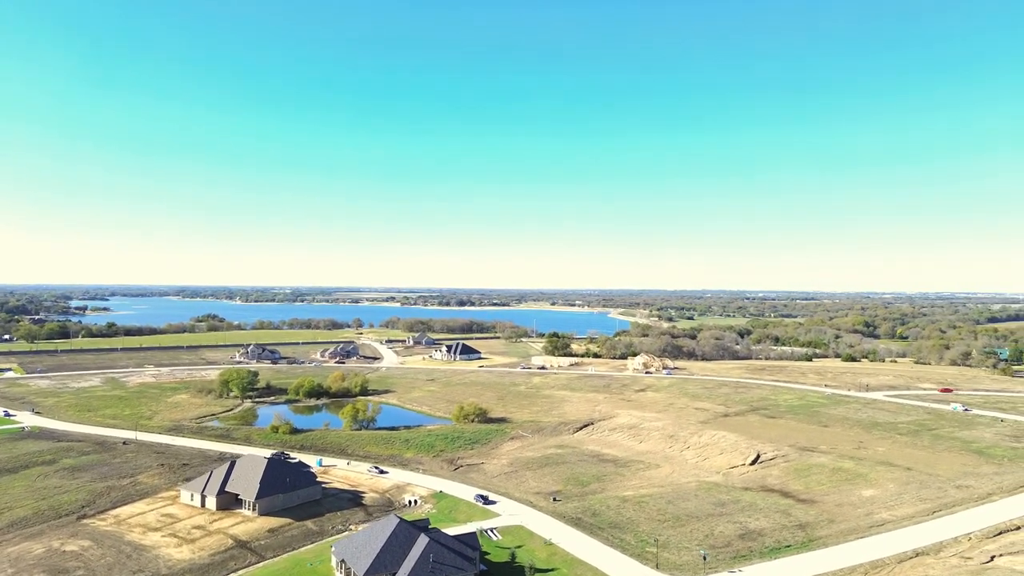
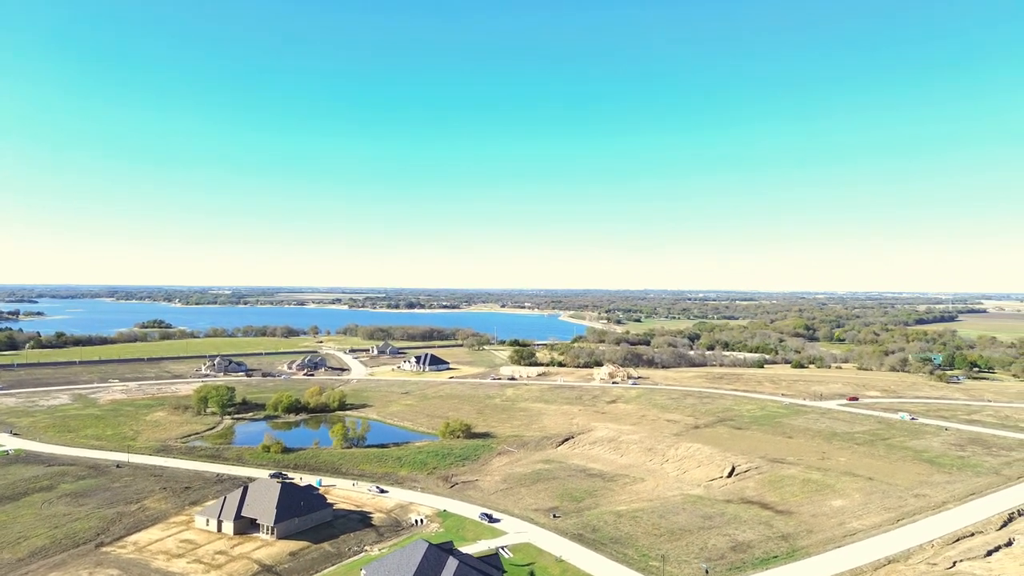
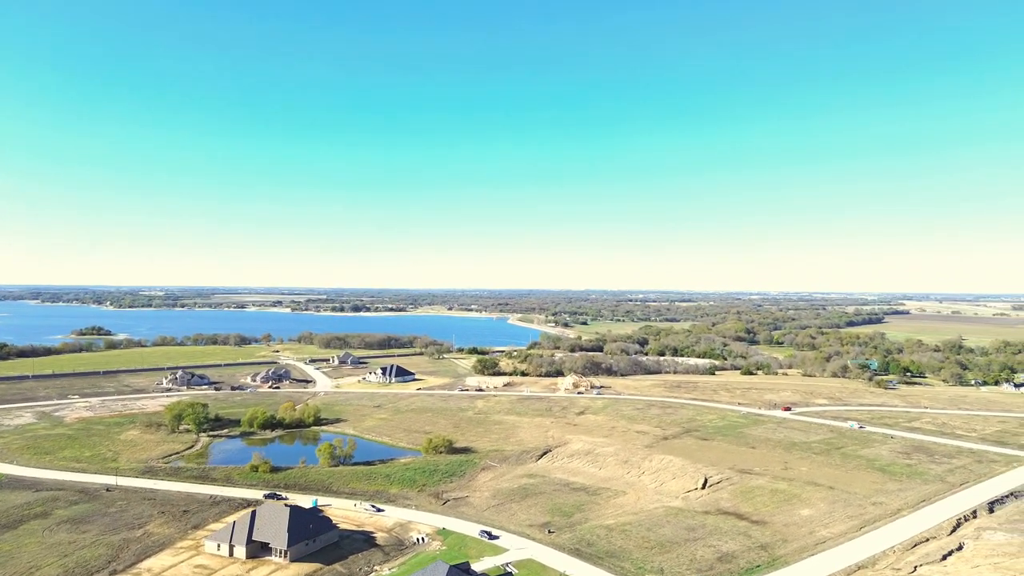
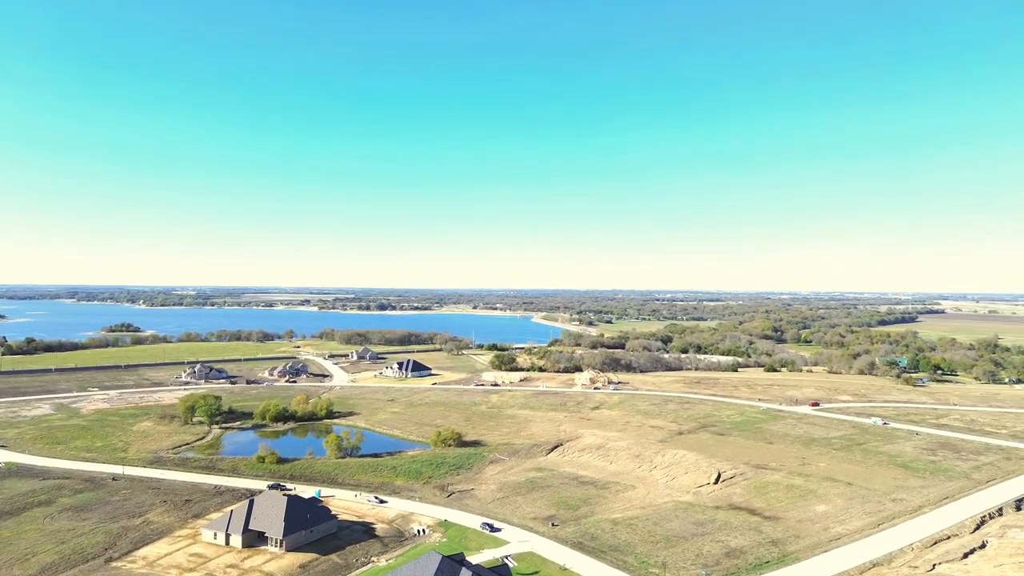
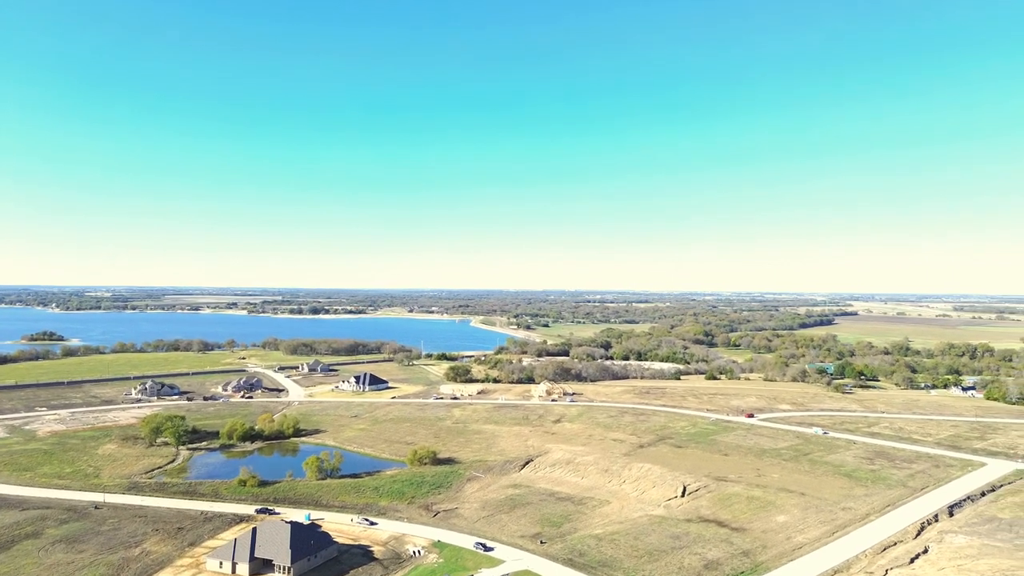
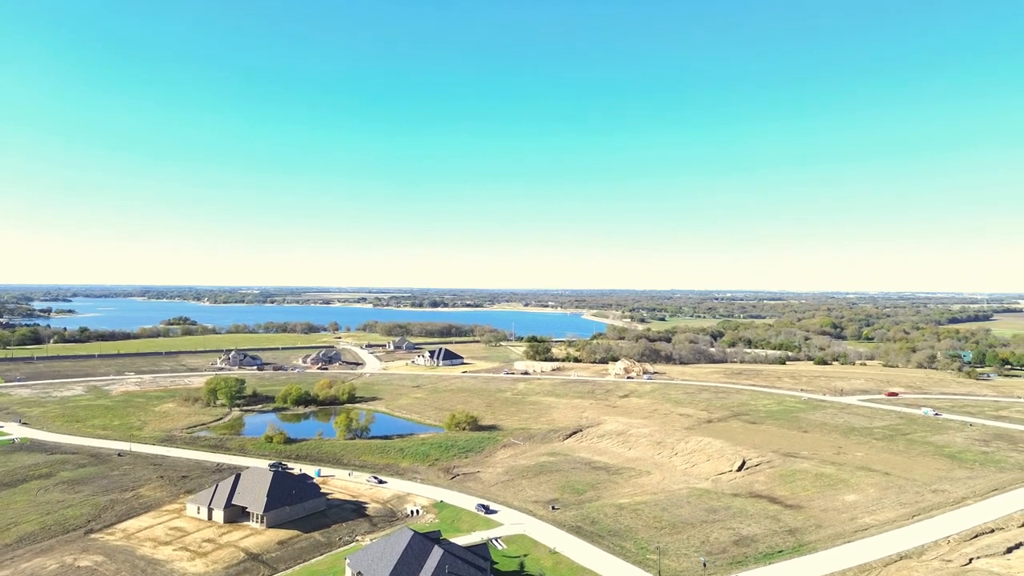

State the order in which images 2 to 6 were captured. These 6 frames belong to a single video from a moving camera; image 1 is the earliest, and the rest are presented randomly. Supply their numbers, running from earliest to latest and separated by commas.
6, 2, 4, 3, 5
